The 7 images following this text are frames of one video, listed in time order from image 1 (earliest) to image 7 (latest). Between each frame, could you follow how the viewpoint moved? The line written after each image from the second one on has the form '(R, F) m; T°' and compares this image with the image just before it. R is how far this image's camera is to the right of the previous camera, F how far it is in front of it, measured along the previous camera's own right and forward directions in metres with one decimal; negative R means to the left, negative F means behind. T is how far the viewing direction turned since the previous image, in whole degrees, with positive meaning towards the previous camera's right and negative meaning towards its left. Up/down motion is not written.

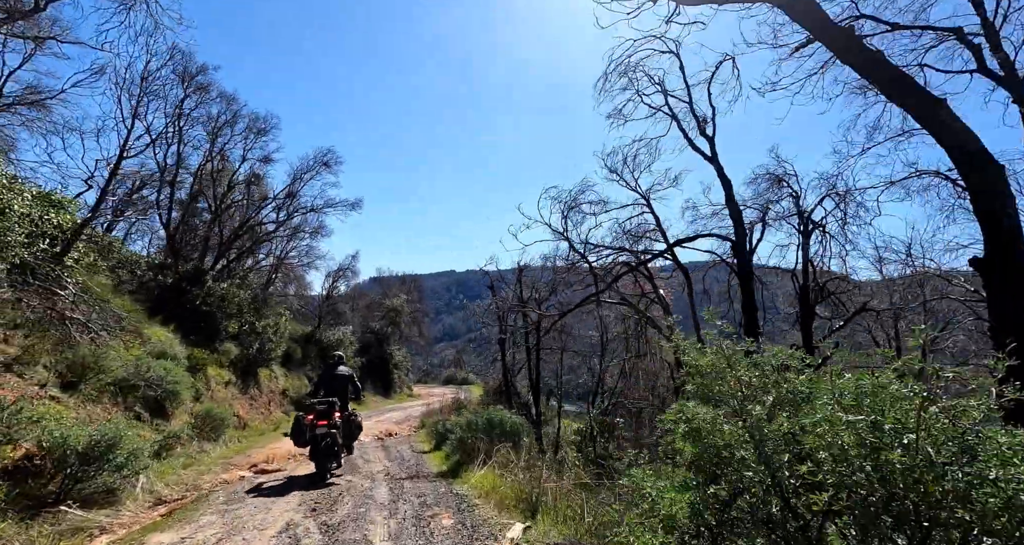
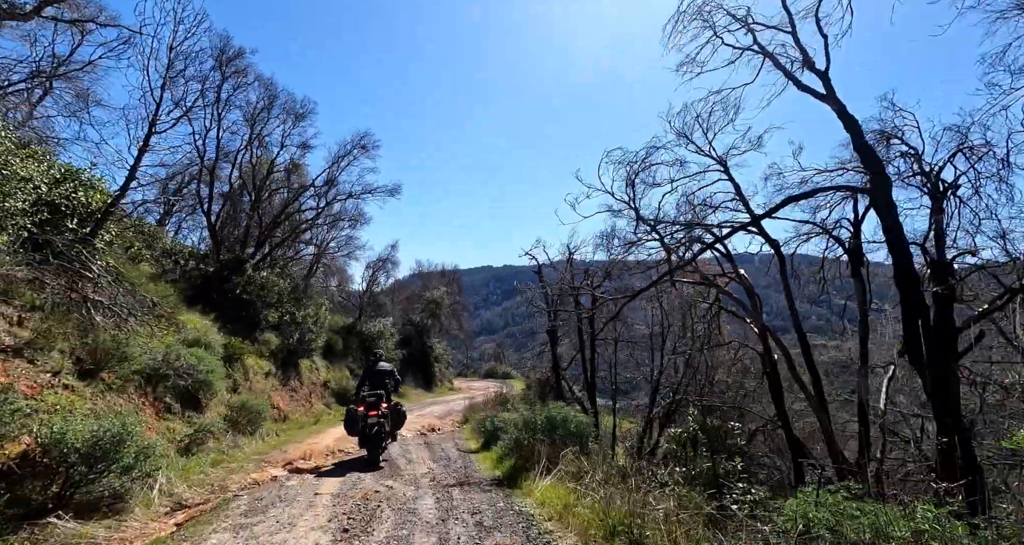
(-0.3, +1.2) m; -4°
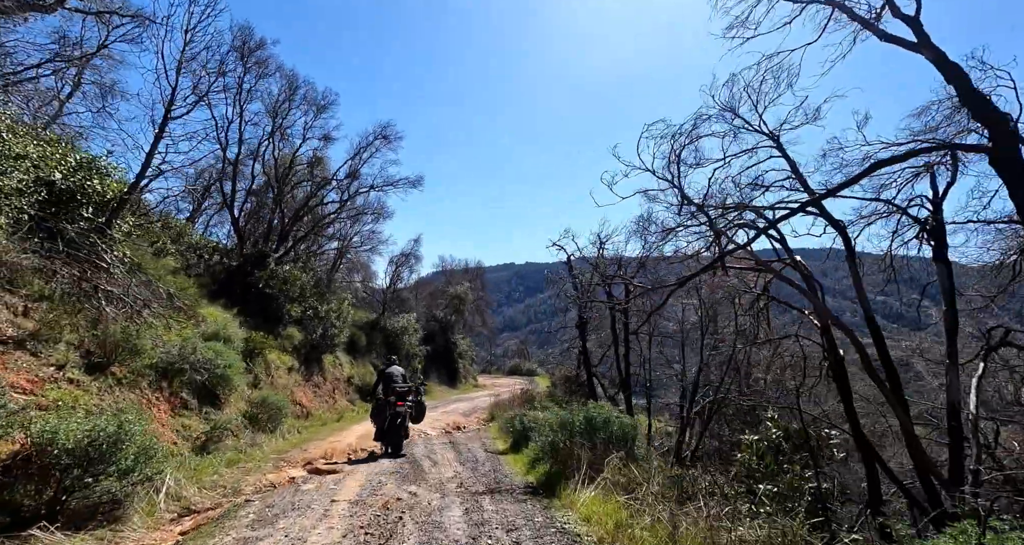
(-0.1, +0.7) m; -2°
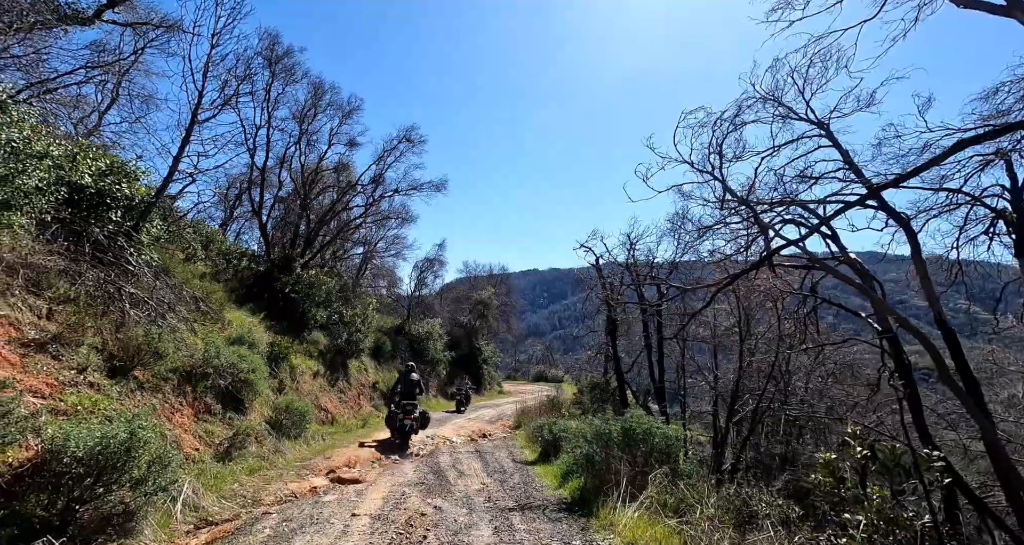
(-0.1, +0.4) m; -3°
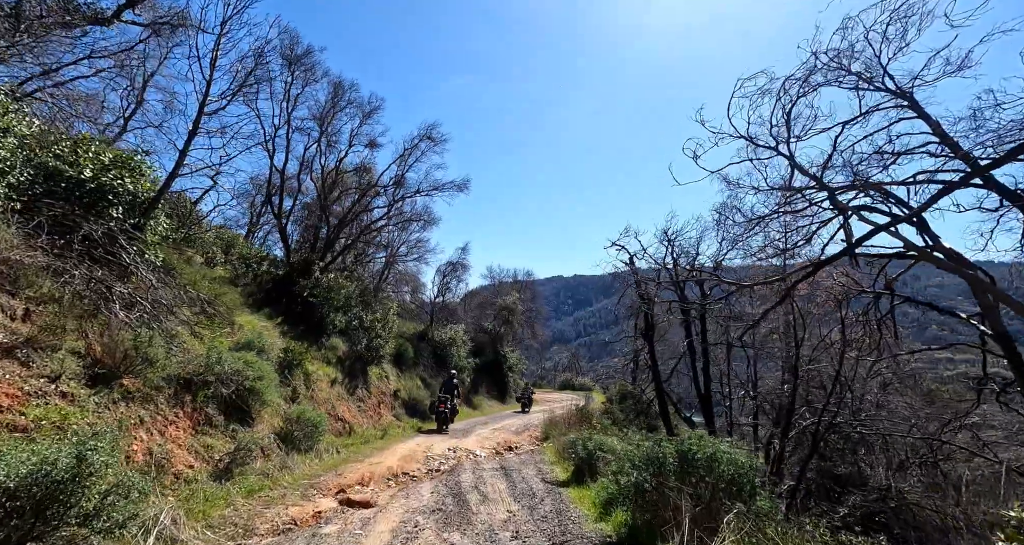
(-0.1, +1.0) m; -3°
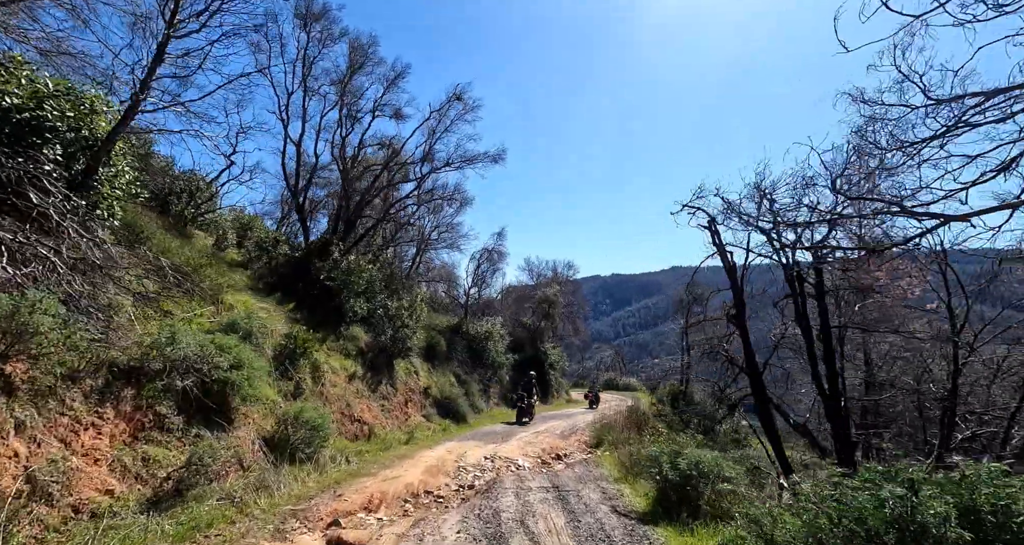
(-0.3, +2.6) m; -4°
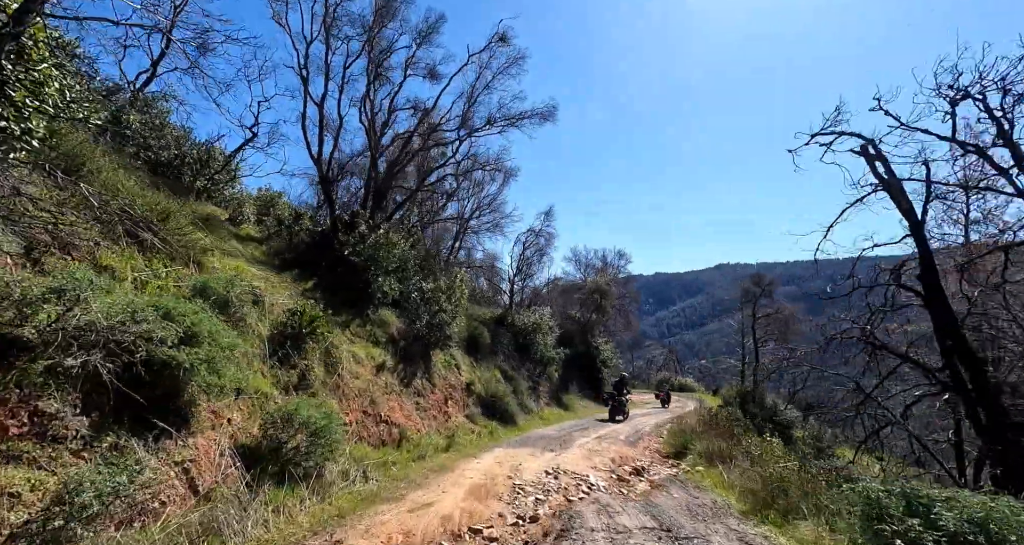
(-0.5, +2.7) m; -4°
